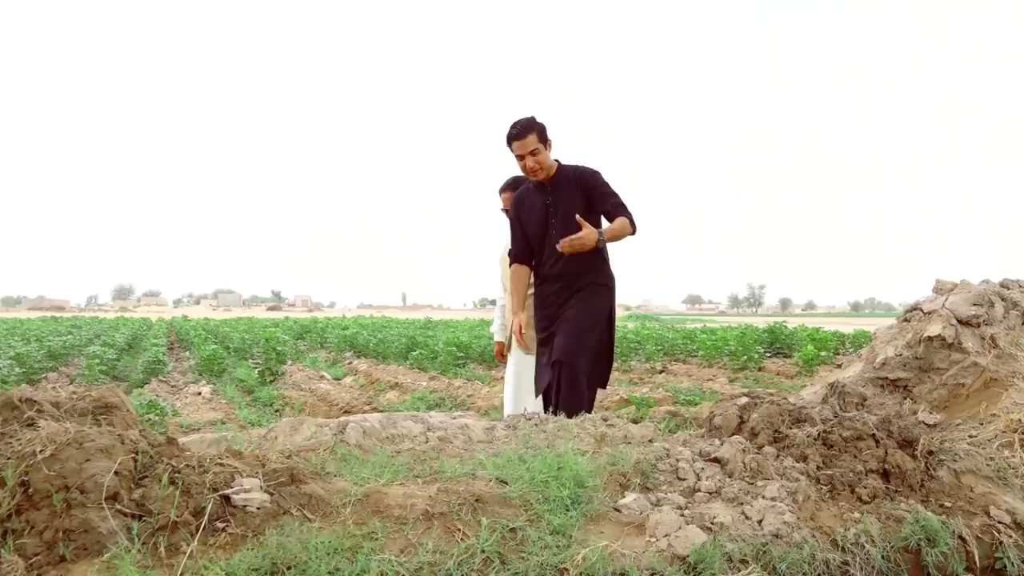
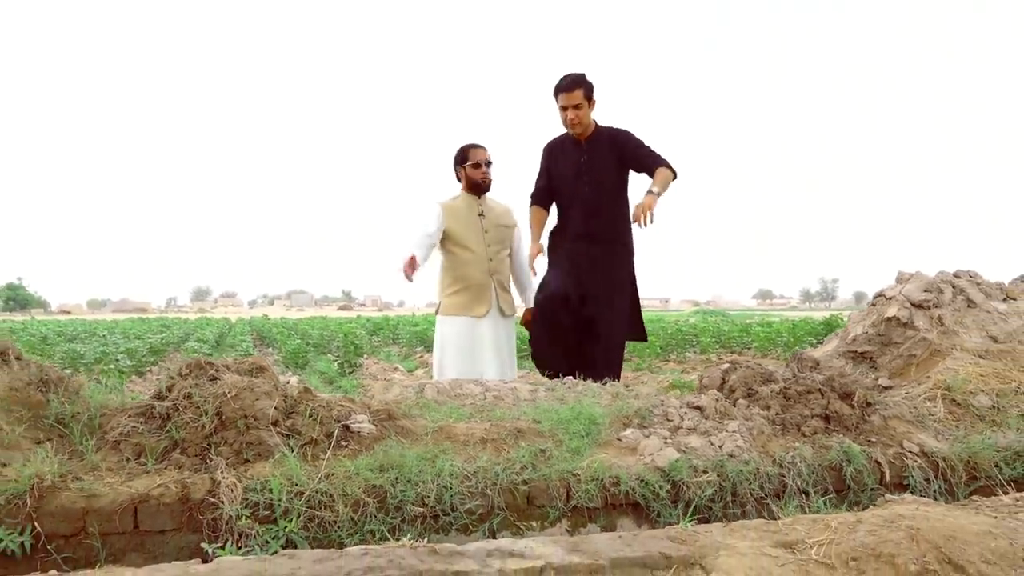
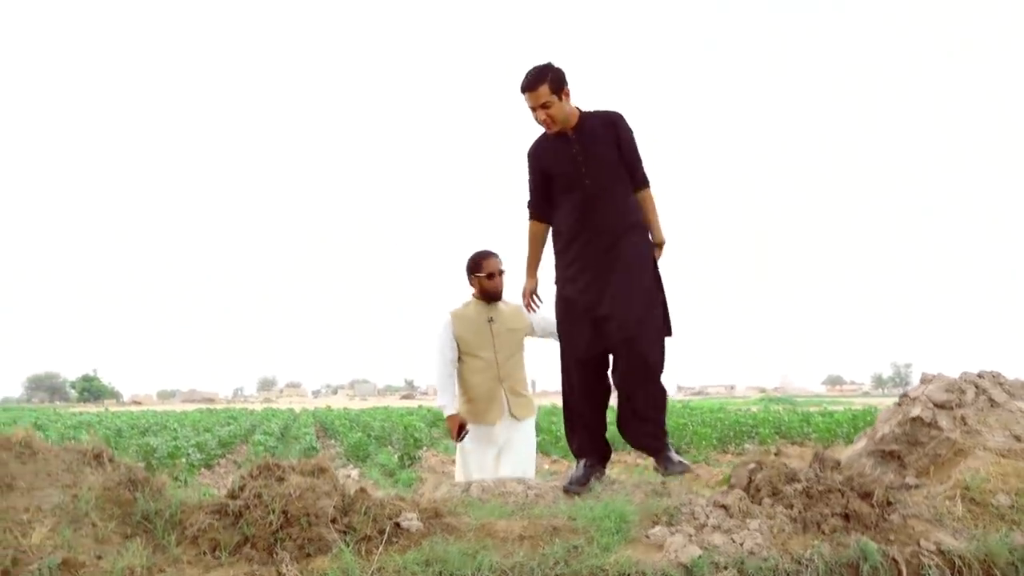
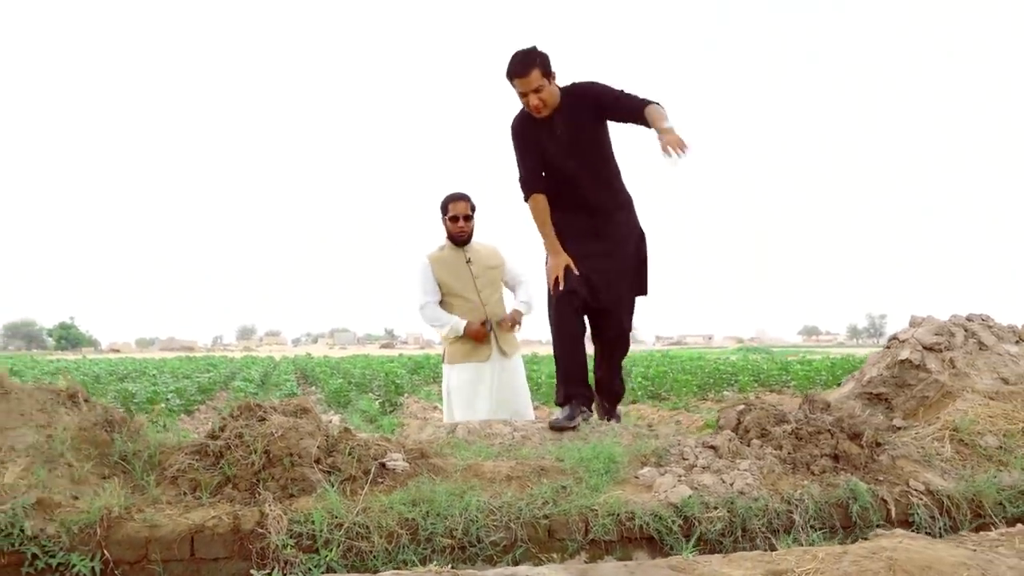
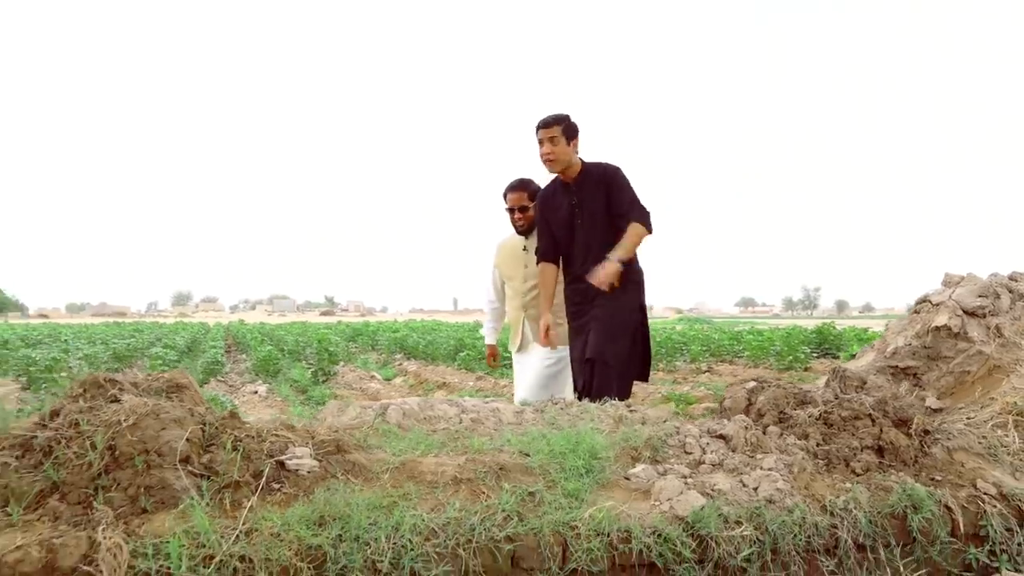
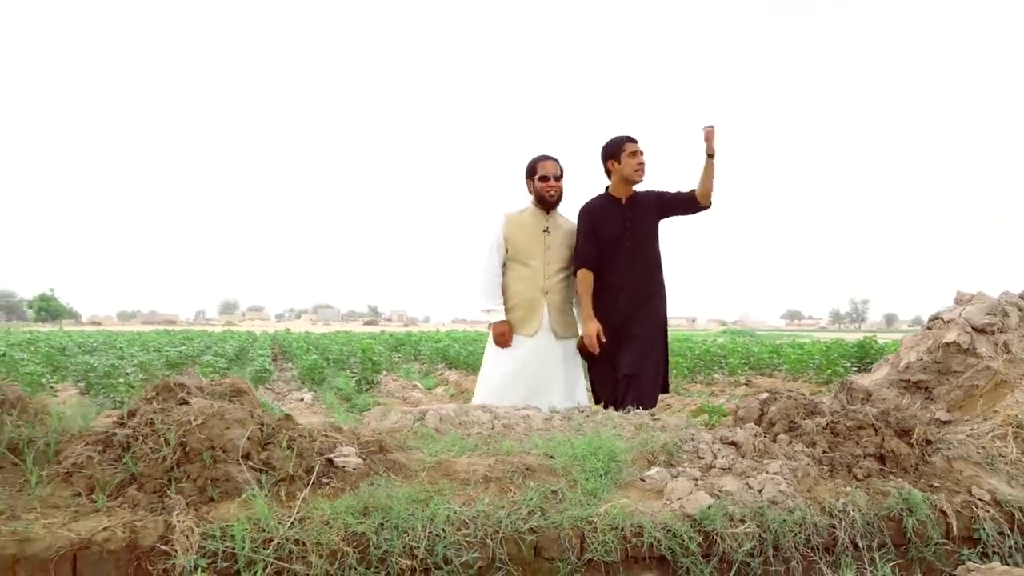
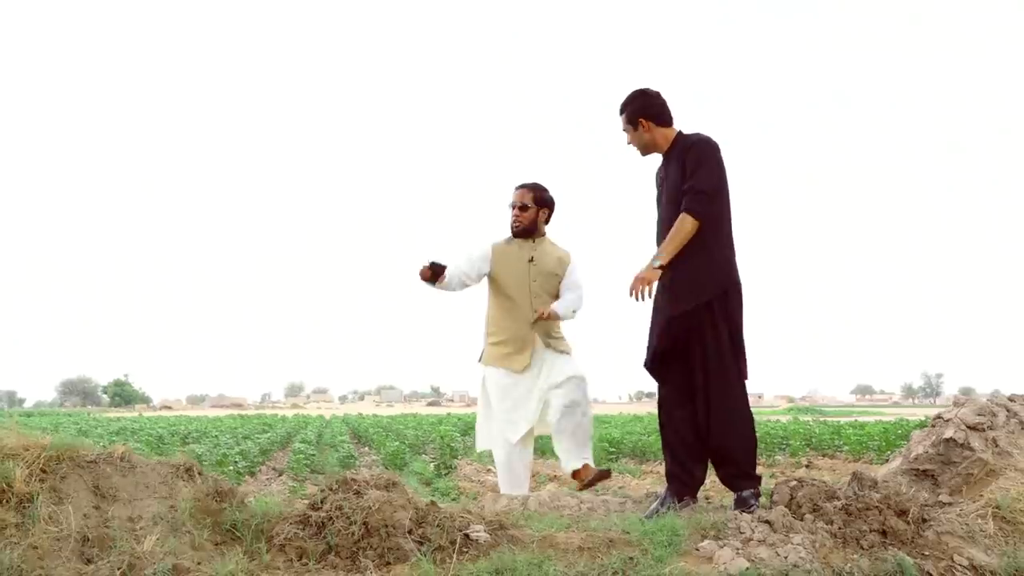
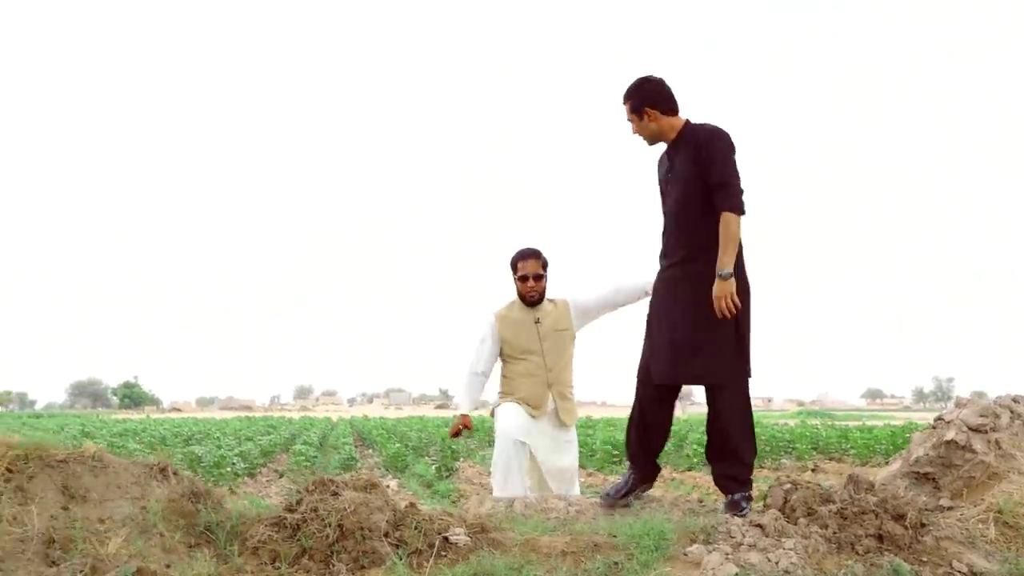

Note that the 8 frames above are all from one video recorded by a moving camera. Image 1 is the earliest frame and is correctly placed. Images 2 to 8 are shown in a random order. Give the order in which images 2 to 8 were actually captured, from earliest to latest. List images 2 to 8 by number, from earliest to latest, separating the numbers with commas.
5, 6, 2, 4, 3, 8, 7
